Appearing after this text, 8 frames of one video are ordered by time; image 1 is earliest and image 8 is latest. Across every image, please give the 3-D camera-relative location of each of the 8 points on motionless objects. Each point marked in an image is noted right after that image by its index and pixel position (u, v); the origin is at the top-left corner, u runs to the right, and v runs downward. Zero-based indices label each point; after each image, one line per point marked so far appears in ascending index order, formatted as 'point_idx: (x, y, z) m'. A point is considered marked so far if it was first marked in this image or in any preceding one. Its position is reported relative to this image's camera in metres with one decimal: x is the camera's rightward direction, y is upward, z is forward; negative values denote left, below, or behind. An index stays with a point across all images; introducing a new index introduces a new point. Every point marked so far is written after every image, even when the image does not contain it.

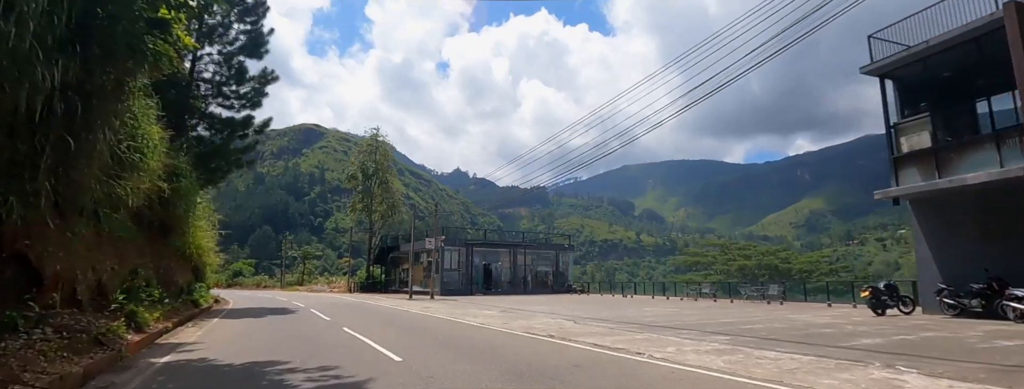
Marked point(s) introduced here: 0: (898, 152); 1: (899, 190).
0: (+10.0, +1.1, +13.3) m
1: (+9.6, +0.1, +12.8) m
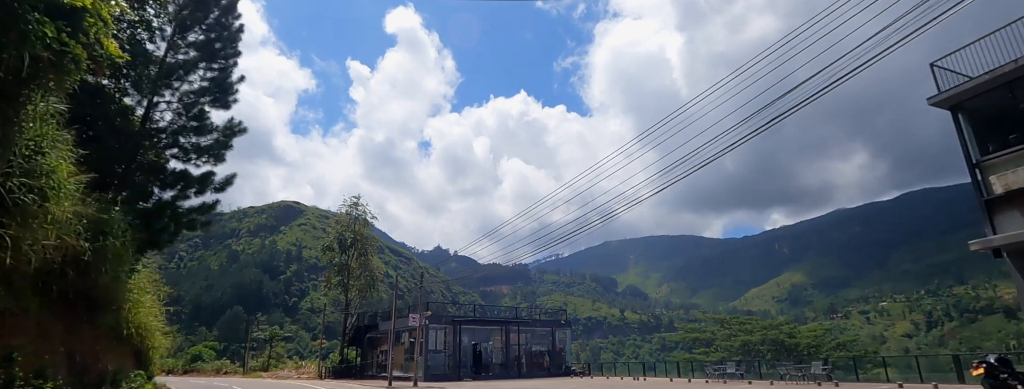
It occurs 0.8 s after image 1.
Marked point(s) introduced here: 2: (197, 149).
0: (+10.3, 0.0, +11.0) m
1: (+9.9, -0.9, +10.4) m
2: (-11.9, +1.7, +19.5) m
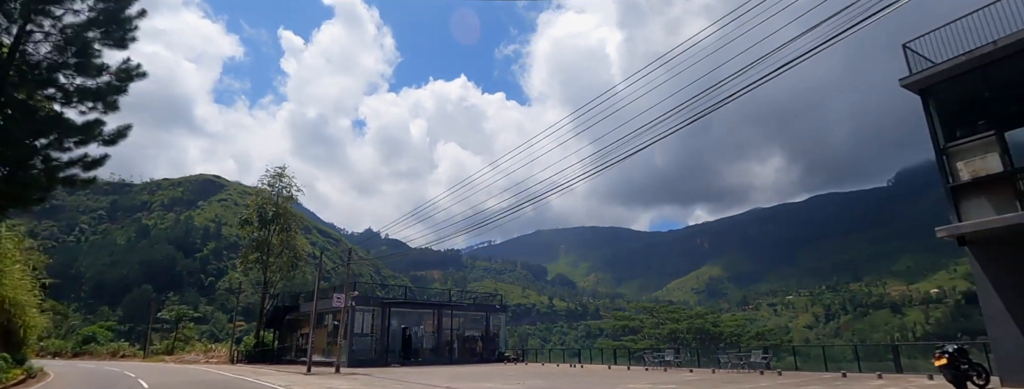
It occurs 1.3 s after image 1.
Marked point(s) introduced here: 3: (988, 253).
0: (+9.3, +0.3, +10.7) m
1: (+8.9, -0.6, +10.0) m
2: (-13.7, +3.2, +16.3) m
3: (+9.7, -1.2, +10.4) m
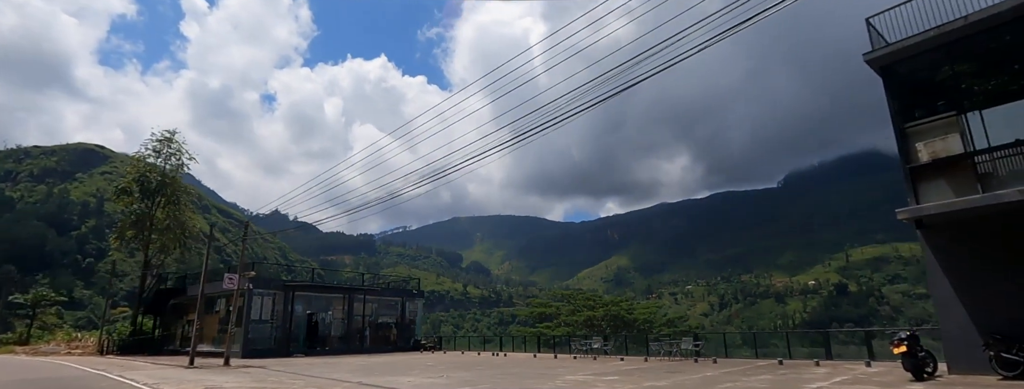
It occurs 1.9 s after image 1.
0: (+8.1, +0.7, +10.3) m
1: (+7.8, -0.2, +9.6) m
2: (-15.3, +4.6, +12.1) m
3: (+8.5, -0.9, +10.1) m
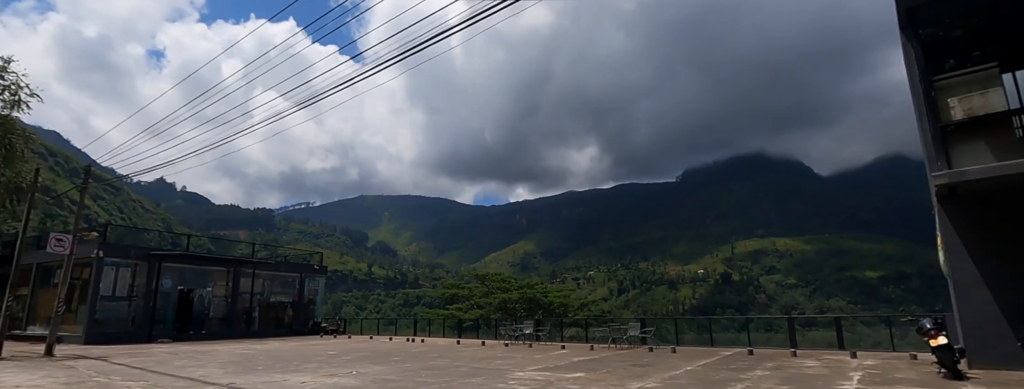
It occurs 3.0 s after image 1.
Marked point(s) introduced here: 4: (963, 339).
0: (+7.4, +1.3, +8.7) m
1: (+7.2, +0.3, +8.0) m
2: (-15.7, +6.5, +6.4) m
3: (+7.7, -0.3, +8.6) m
4: (+7.5, -2.4, +8.4) m
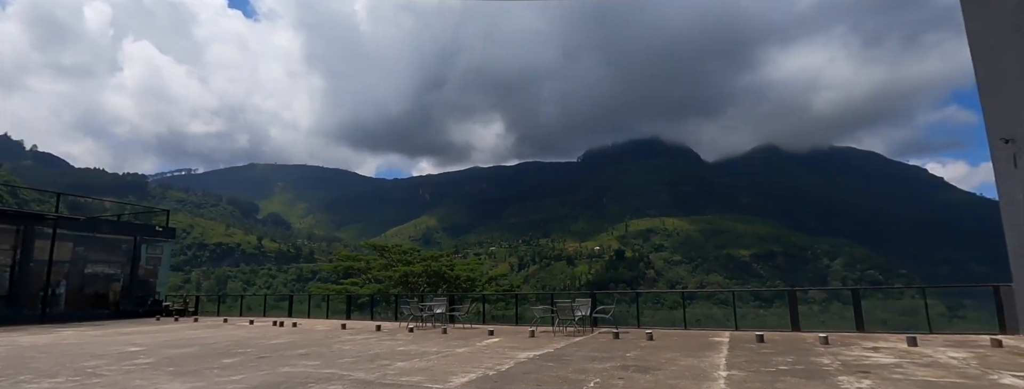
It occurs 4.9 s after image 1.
0: (+6.7, +2.3, +5.5) m
1: (+6.6, +1.4, +4.8) m
2: (-15.3, +8.1, -1.3) m
3: (+7.0, +0.7, +5.5) m
4: (+6.7, -1.4, +5.4) m
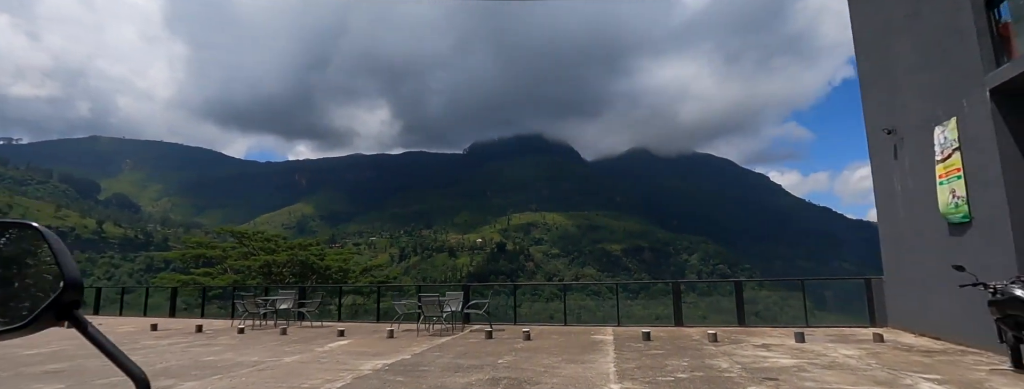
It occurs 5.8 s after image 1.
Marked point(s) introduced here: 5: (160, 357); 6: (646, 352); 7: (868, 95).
0: (+5.4, +2.4, +5.1) m
1: (+5.4, +1.5, +4.4) m
2: (-14.3, +8.9, -6.4) m
3: (+5.6, +0.9, +5.2) m
4: (+5.3, -1.2, +5.1) m
5: (-5.4, -2.4, +8.0) m
6: (+1.7, -2.0, +6.8) m
7: (+5.9, +1.6, +8.5) m
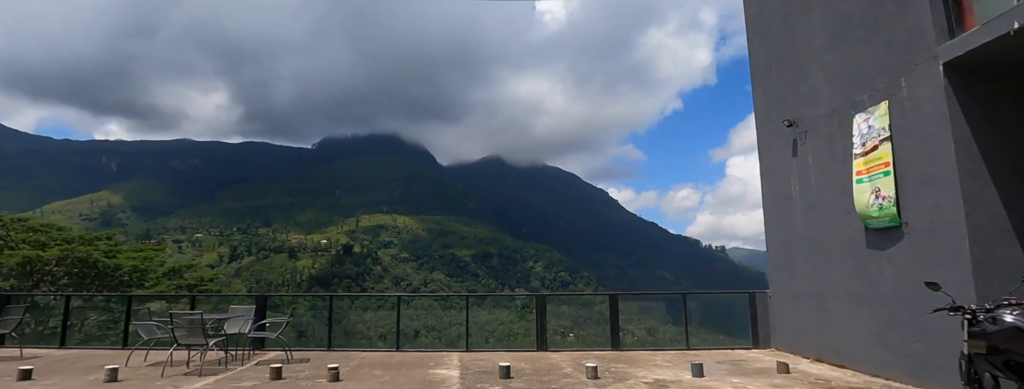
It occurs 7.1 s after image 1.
0: (+4.2, +2.4, +4.1) m
1: (+4.3, +1.5, +3.4) m
2: (-11.2, +10.1, -12.3) m
3: (+4.2, +0.8, +4.2) m
4: (+3.9, -1.2, +4.0) m
5: (-7.3, -1.8, +3.8) m
6: (-0.1, -1.8, +4.6) m
7: (+3.7, +1.6, +7.5) m
